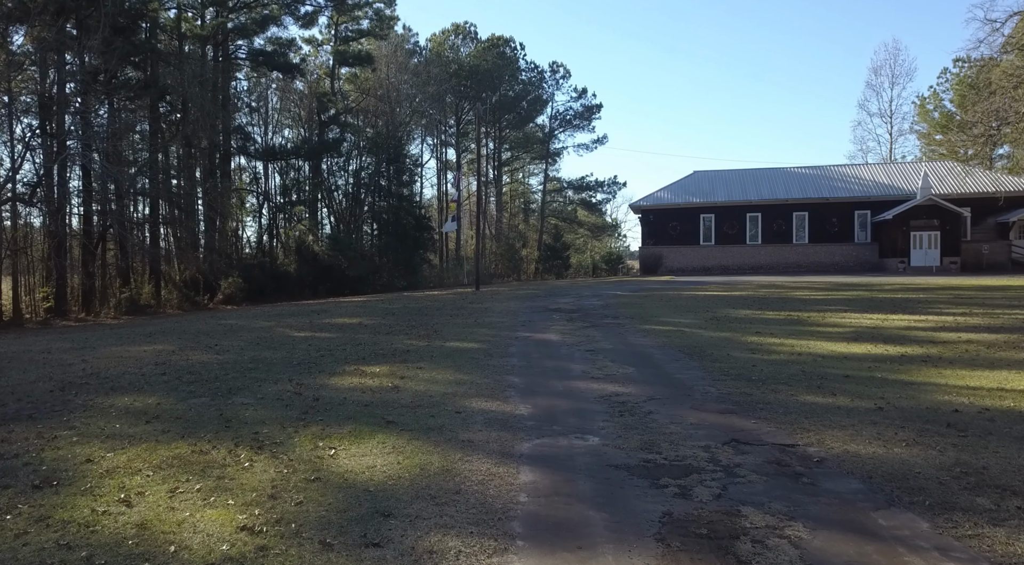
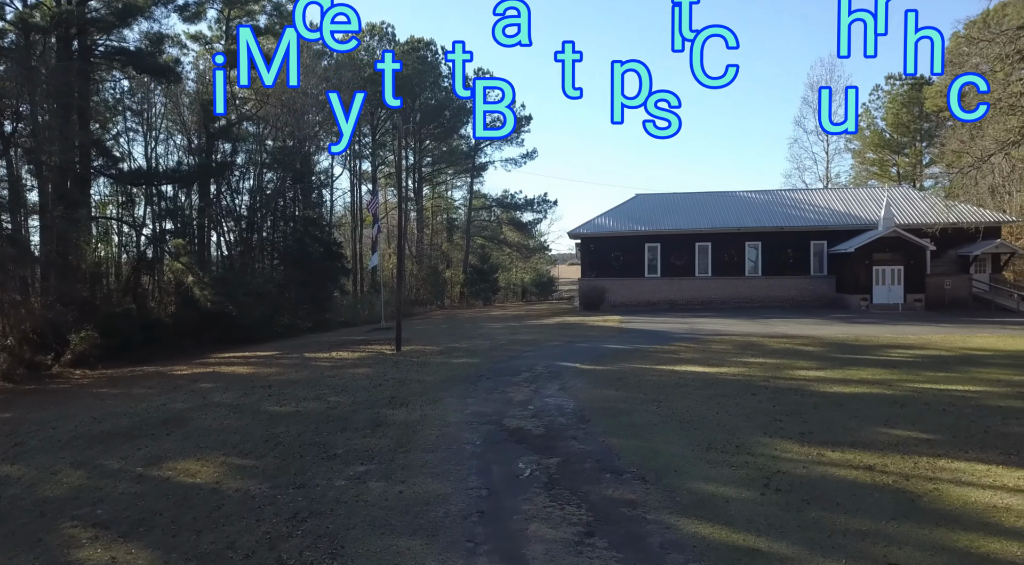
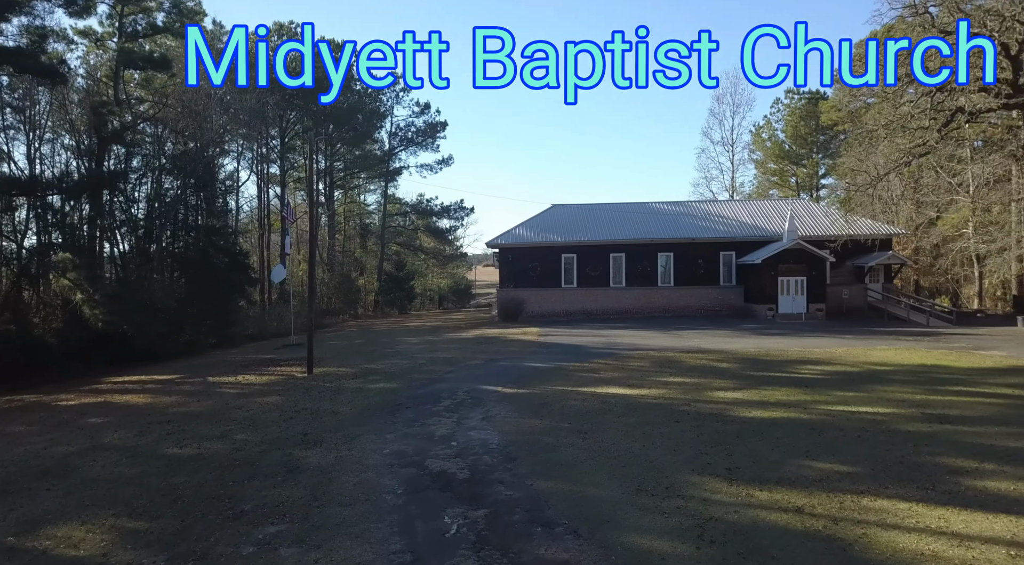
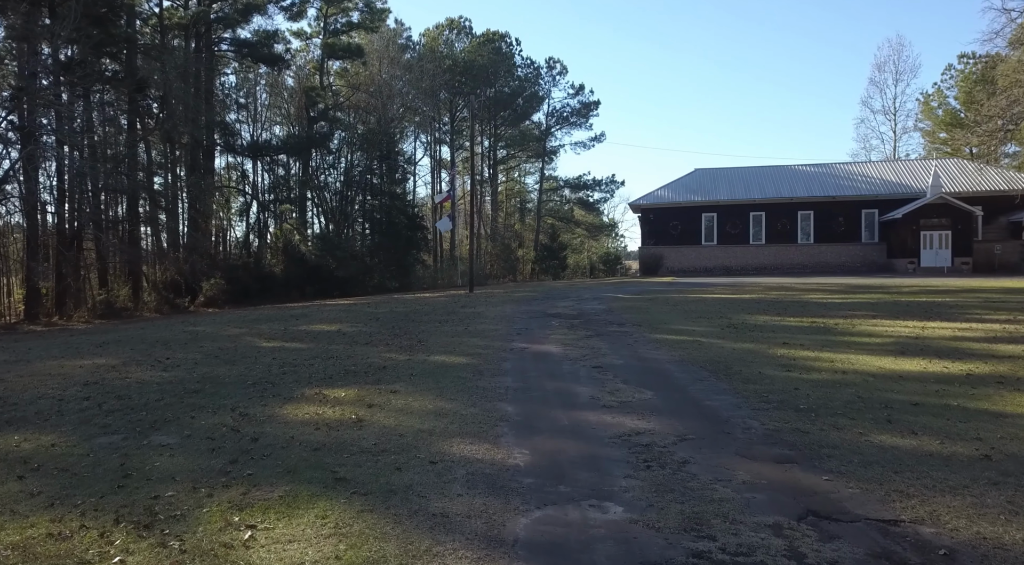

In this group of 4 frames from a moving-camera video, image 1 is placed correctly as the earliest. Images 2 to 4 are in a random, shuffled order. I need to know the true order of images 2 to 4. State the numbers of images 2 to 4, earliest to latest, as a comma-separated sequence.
4, 2, 3
